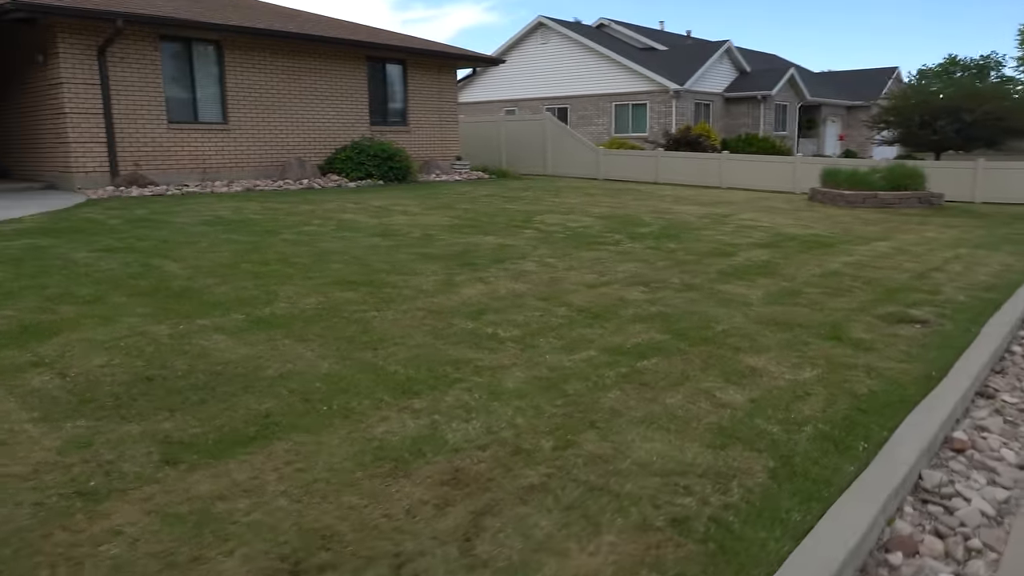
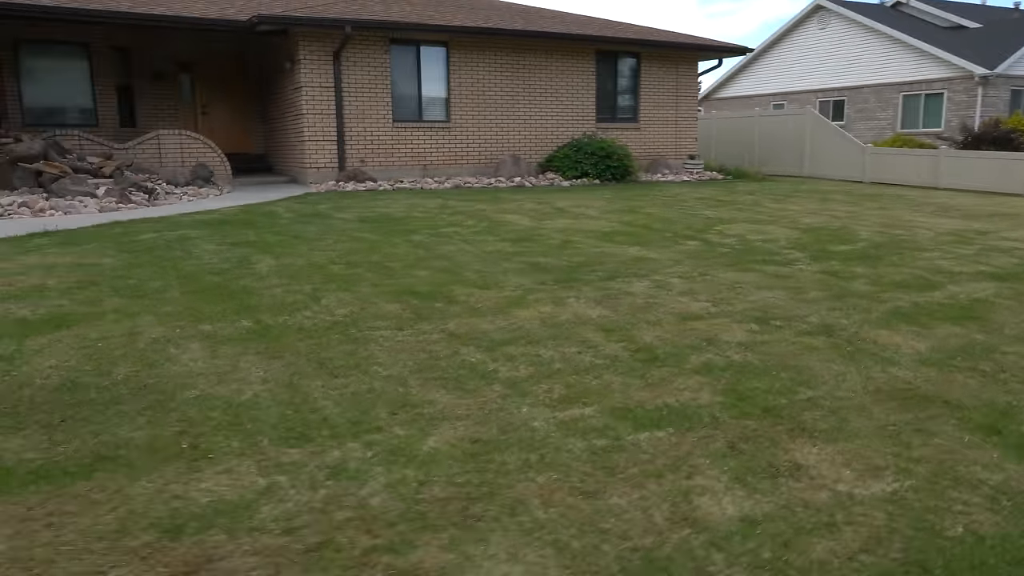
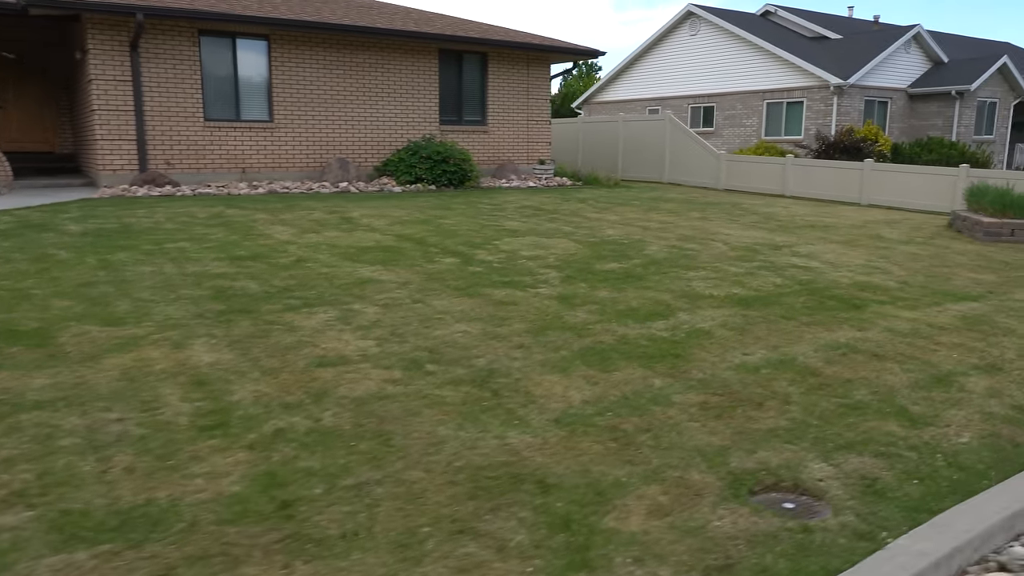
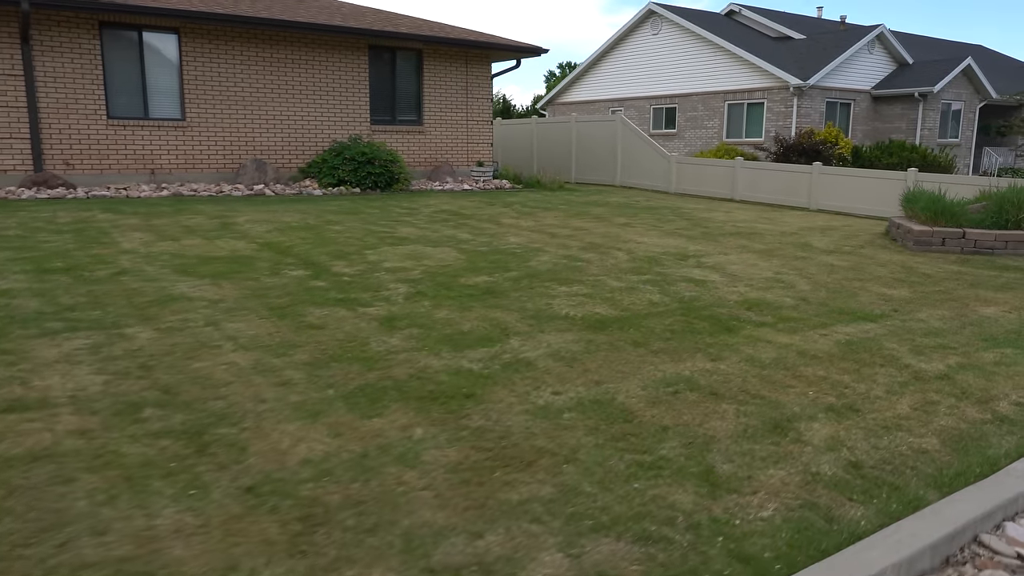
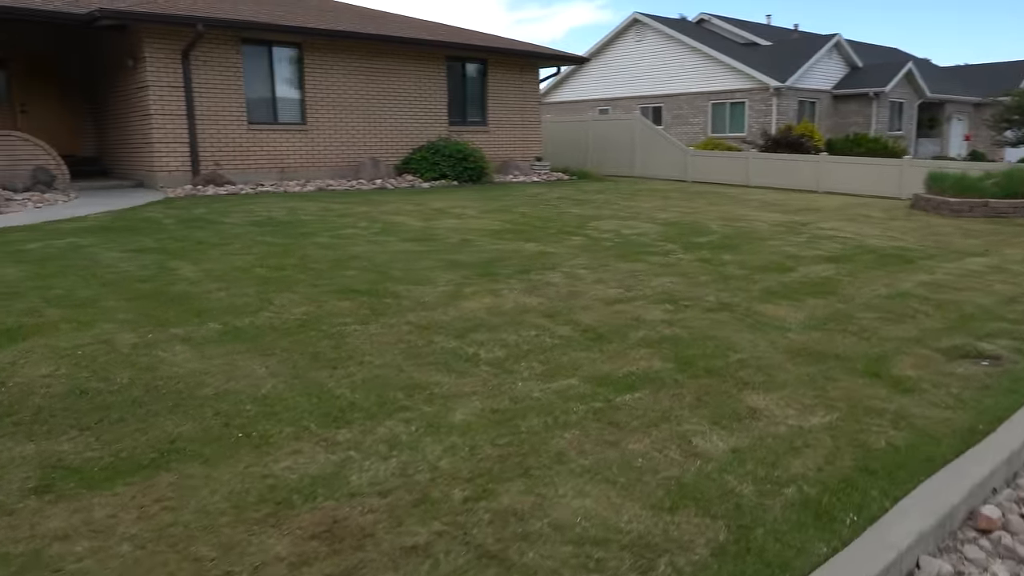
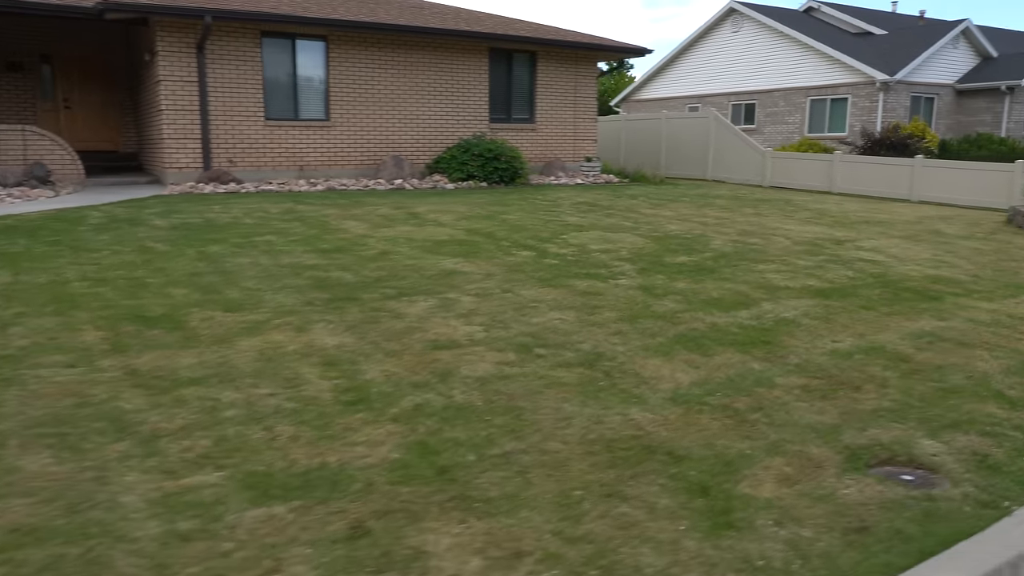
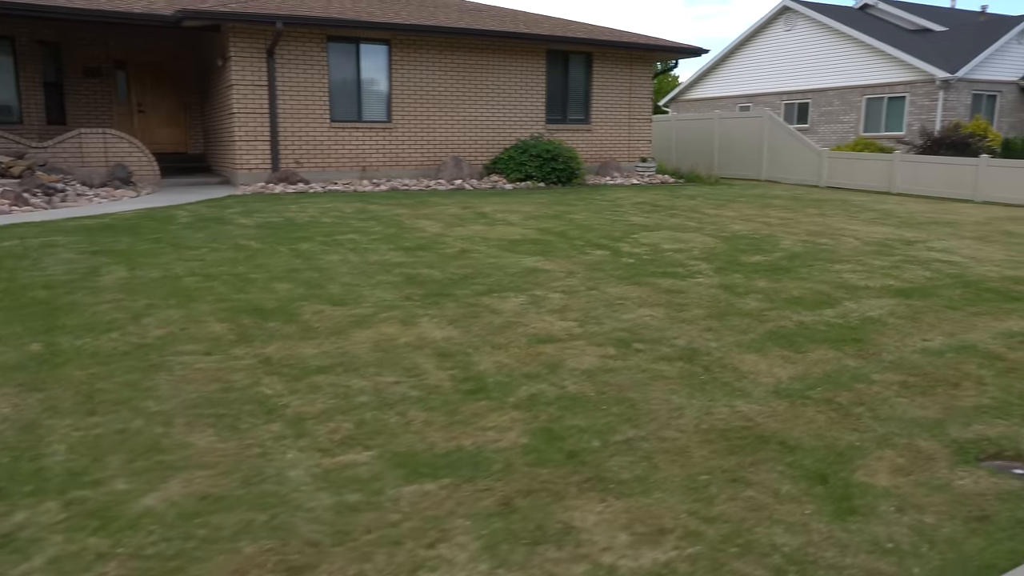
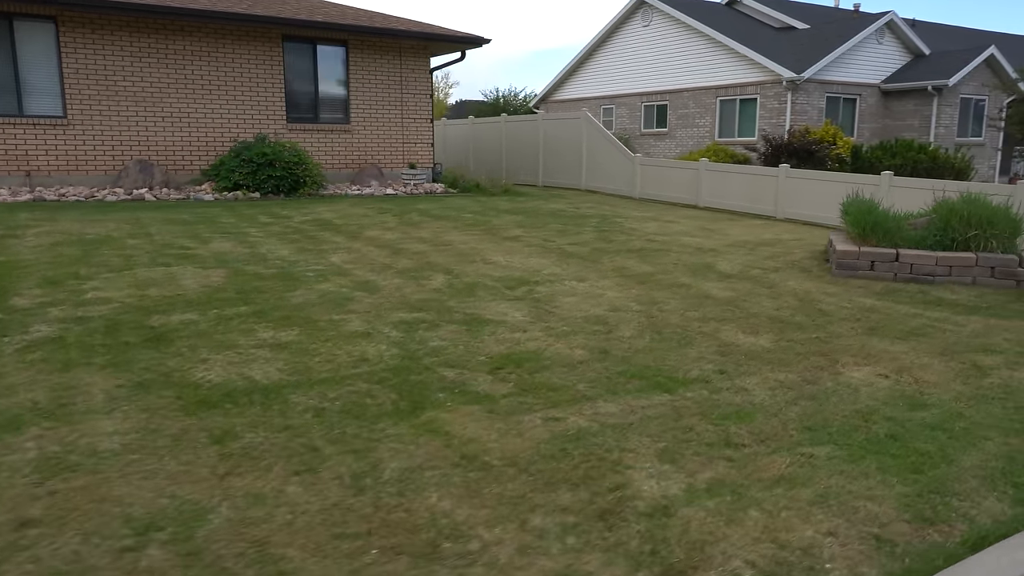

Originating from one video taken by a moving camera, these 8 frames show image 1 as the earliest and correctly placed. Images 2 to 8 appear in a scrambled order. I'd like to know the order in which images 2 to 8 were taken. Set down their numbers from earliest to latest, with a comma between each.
5, 2, 7, 6, 3, 4, 8
